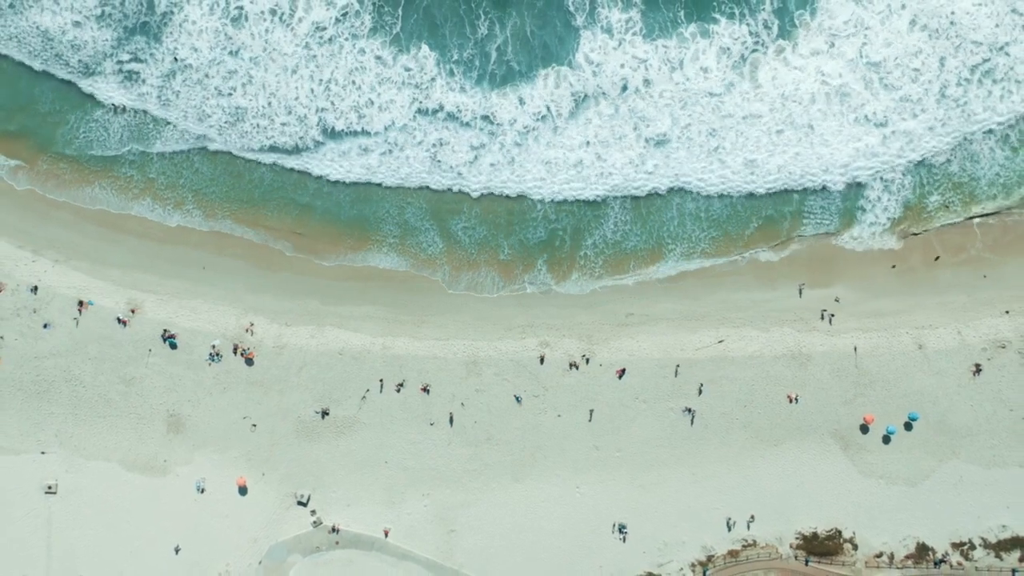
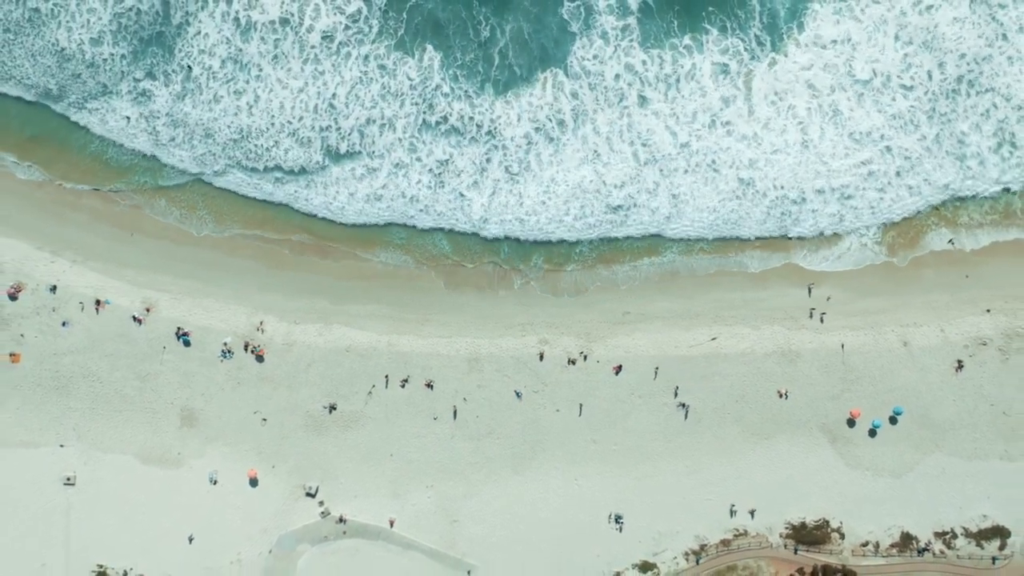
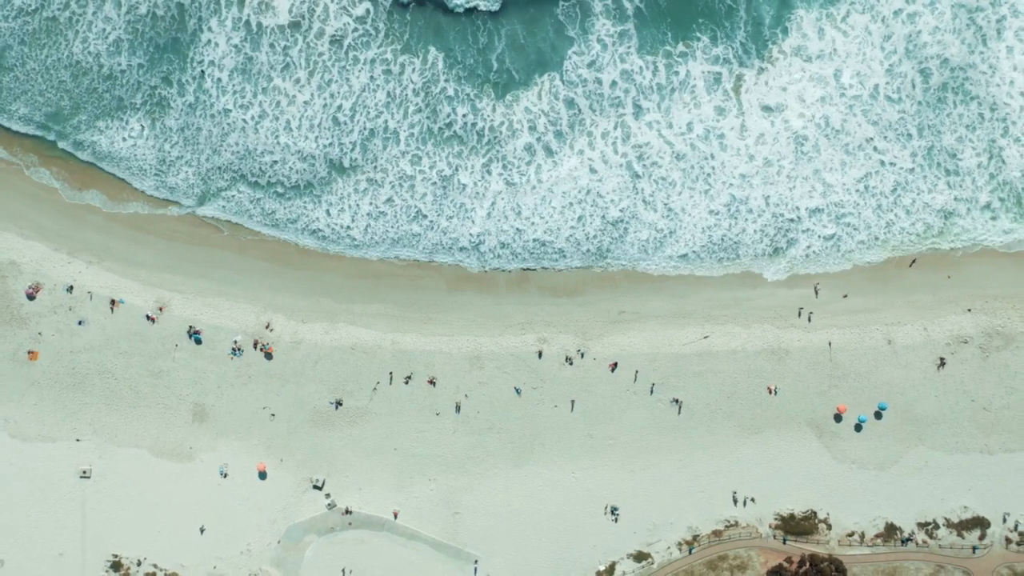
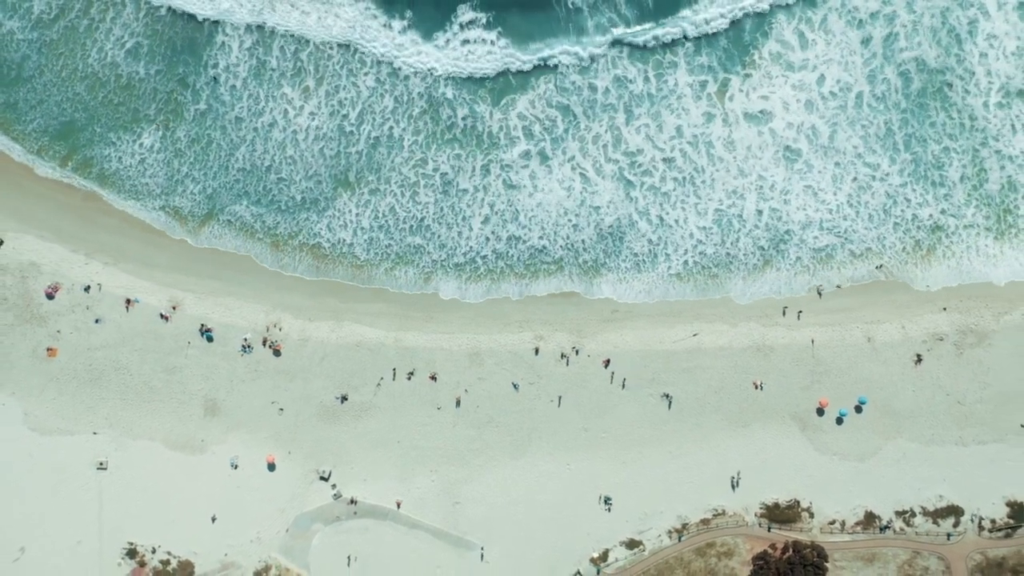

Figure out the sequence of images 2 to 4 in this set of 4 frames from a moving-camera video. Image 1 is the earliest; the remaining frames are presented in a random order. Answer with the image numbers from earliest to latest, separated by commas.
2, 3, 4
